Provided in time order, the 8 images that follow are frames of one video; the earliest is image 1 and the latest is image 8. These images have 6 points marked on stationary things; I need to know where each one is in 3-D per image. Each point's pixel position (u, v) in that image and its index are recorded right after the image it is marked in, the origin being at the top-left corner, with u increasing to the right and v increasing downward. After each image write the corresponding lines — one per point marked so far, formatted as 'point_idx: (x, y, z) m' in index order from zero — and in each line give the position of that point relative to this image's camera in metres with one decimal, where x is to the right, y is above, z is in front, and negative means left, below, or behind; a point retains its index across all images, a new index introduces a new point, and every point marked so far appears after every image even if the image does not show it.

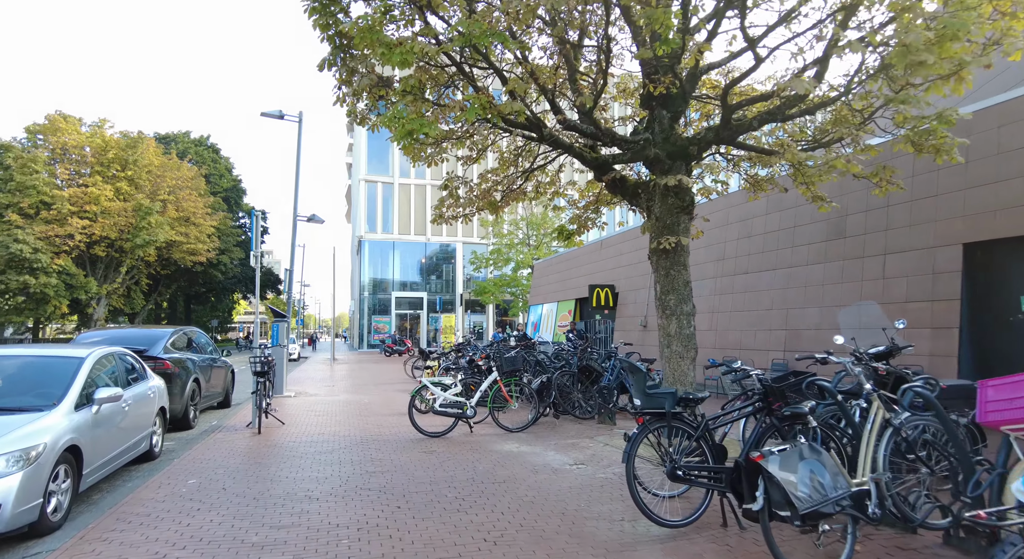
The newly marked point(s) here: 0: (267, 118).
0: (-6.2, +4.1, +14.9) m
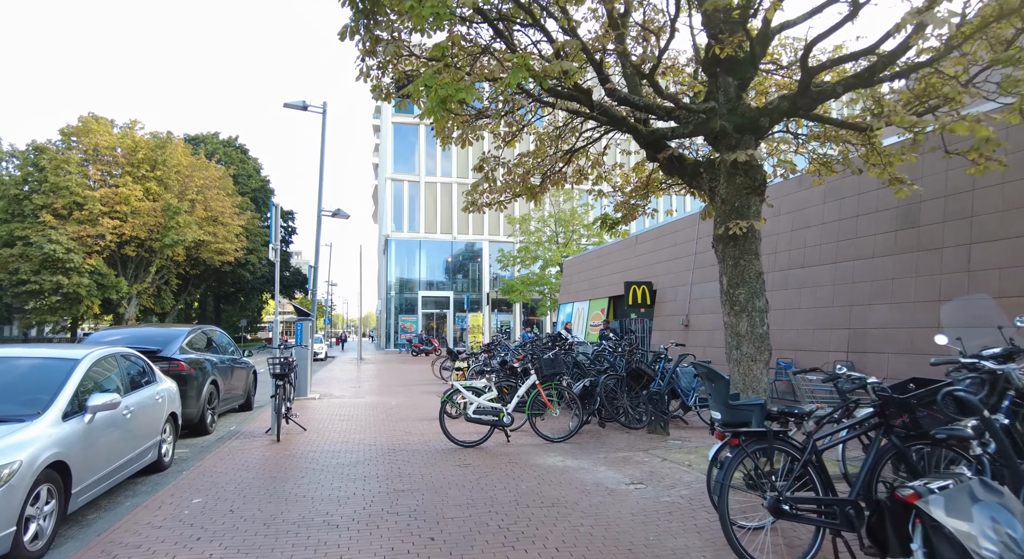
0: (-5.4, +4.2, +14.4) m
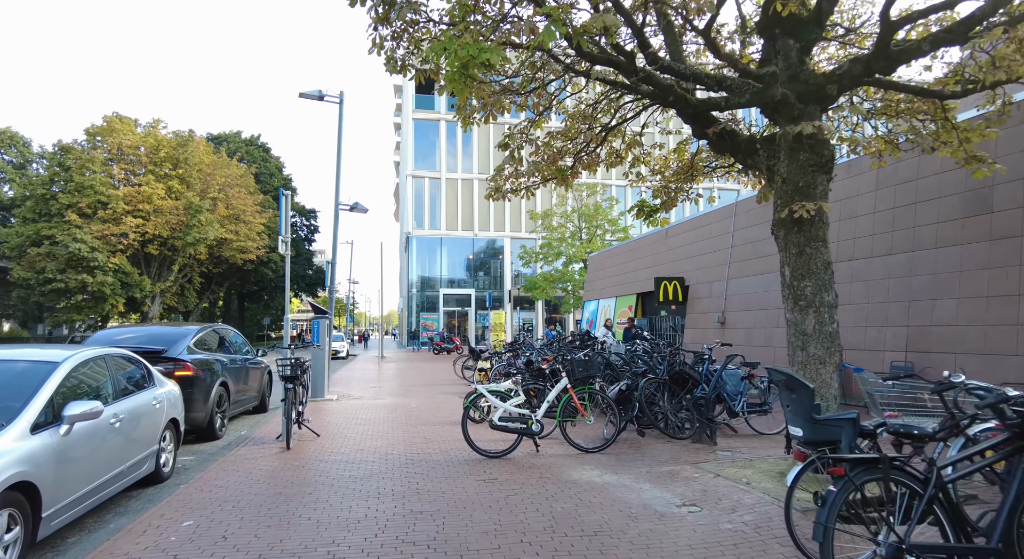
0: (-4.9, +4.3, +13.9) m
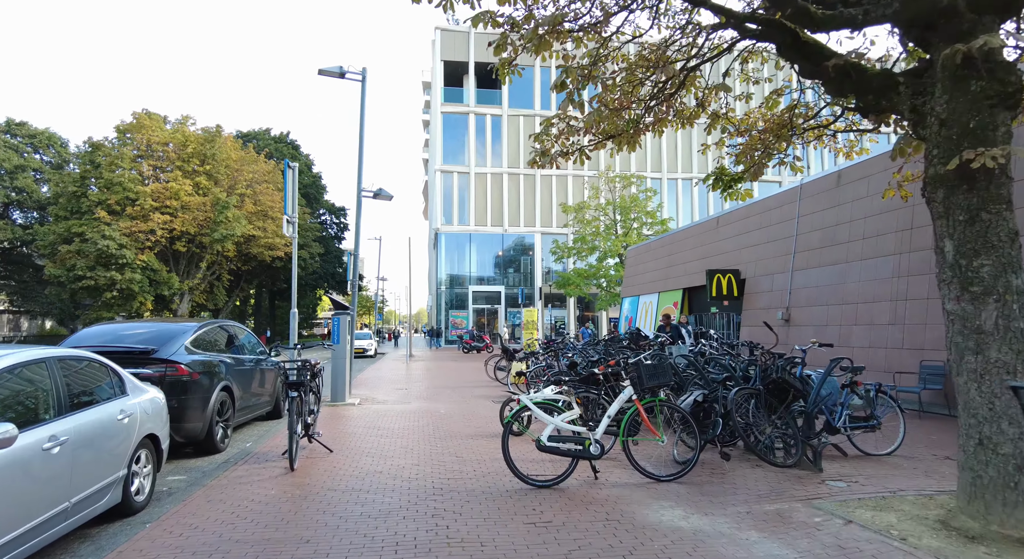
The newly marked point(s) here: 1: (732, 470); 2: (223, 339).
0: (-4.0, +4.4, +12.8) m
1: (+2.1, -1.8, +5.6) m
2: (-4.3, -0.9, +8.7) m
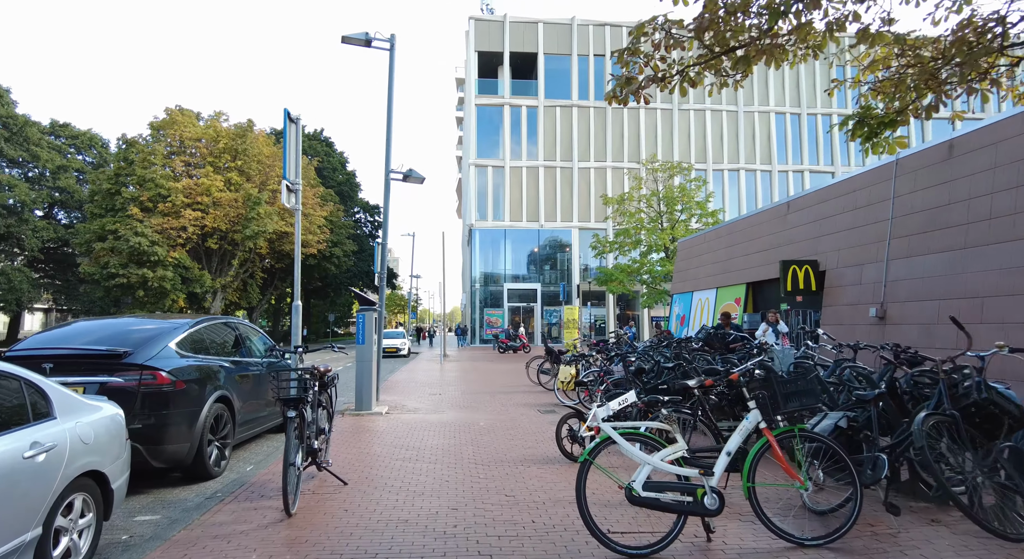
0: (-3.1, +4.6, +11.4) m
1: (+2.6, -1.7, +4.0) m
2: (-3.6, -0.7, +7.4) m
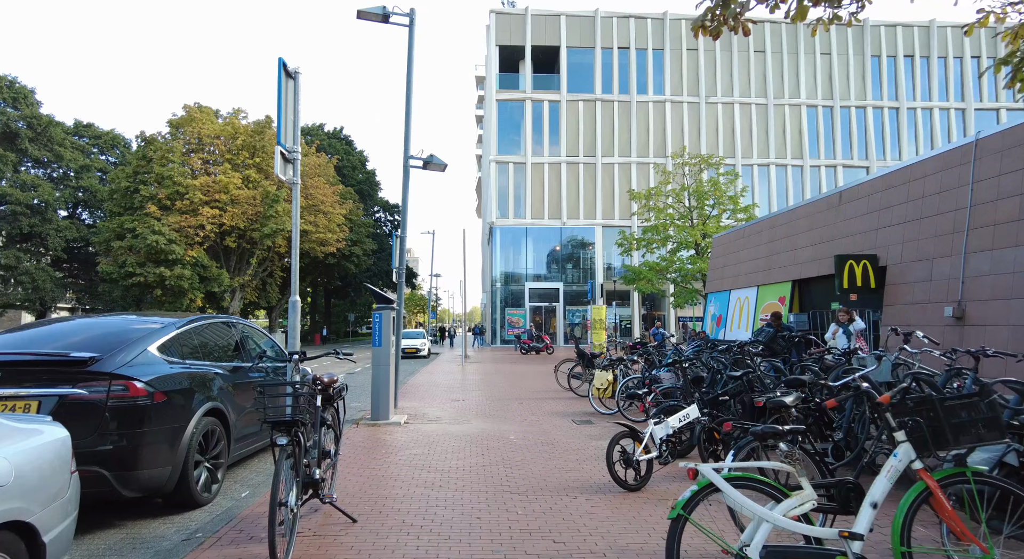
0: (-2.6, +4.6, +10.5) m
1: (+2.9, -1.6, +2.8) m
2: (-3.2, -0.7, +6.5) m
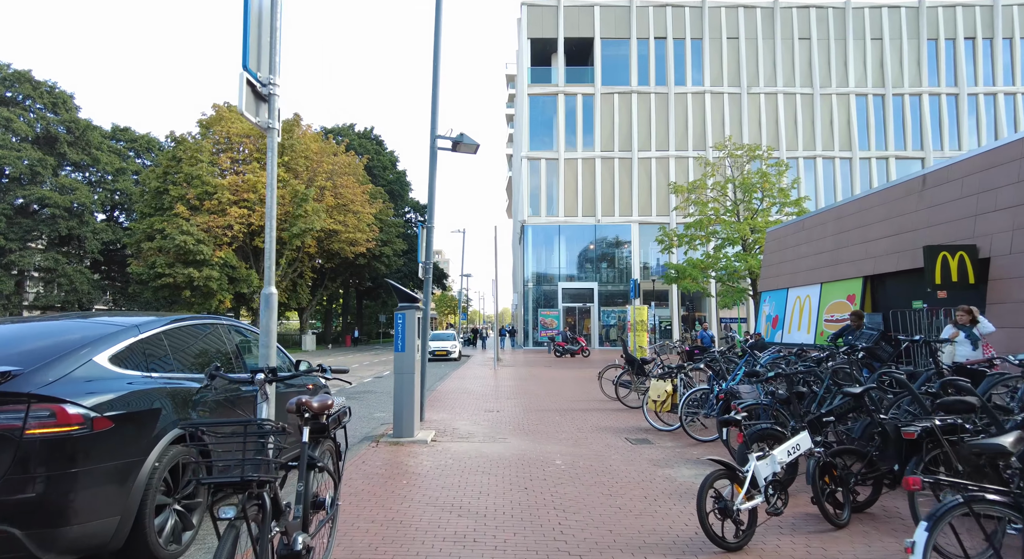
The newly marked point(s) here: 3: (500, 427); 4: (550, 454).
0: (-2.0, +4.7, +9.3) m
1: (+3.2, -1.5, +1.4) m
2: (-2.7, -0.6, +5.3) m
3: (-0.2, -2.2, +9.0) m
4: (+0.5, -2.1, +7.1) m
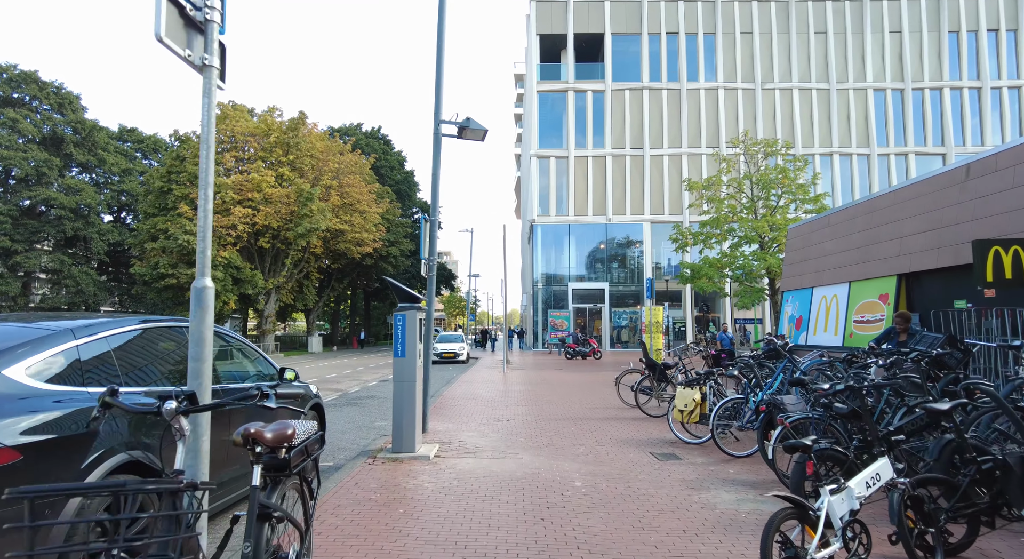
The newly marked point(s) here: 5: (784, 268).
0: (-1.8, +4.7, +8.5) m
1: (+3.2, -1.4, +0.5) m
2: (-2.6, -0.6, +4.6) m
3: (0.0, -2.2, +8.2) m
4: (+0.6, -2.1, +6.2) m
5: (+8.9, +0.3, +19.2) m
